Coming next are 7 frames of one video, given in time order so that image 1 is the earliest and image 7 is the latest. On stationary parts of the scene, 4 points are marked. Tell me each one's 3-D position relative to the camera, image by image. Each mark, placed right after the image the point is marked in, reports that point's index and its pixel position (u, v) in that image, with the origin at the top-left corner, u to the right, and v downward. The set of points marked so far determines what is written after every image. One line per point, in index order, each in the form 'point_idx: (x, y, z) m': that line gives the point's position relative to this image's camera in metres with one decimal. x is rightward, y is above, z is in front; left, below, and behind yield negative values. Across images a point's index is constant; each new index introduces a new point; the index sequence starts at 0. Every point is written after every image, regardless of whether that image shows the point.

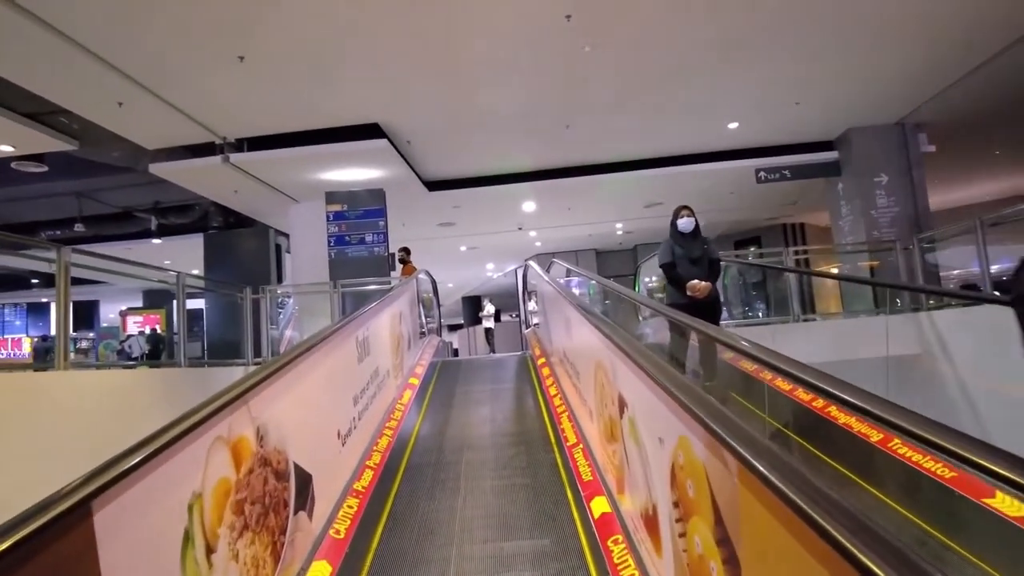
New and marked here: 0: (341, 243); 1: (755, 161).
0: (-2.1, +0.6, +8.3) m
1: (+3.1, +1.6, +8.7) m
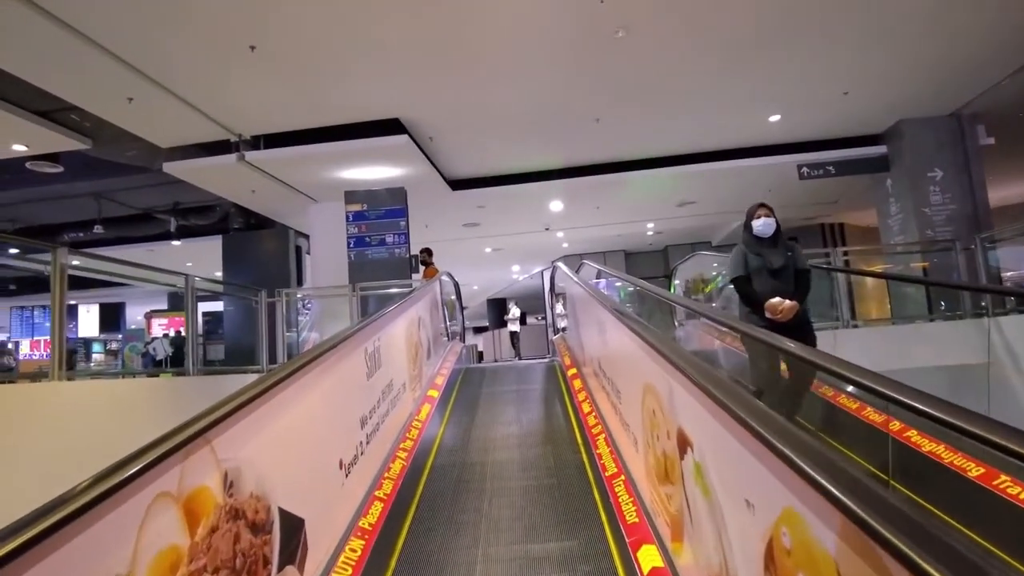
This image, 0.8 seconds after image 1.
0: (-1.8, +0.5, +8.0) m
1: (+3.4, +1.6, +8.2) m
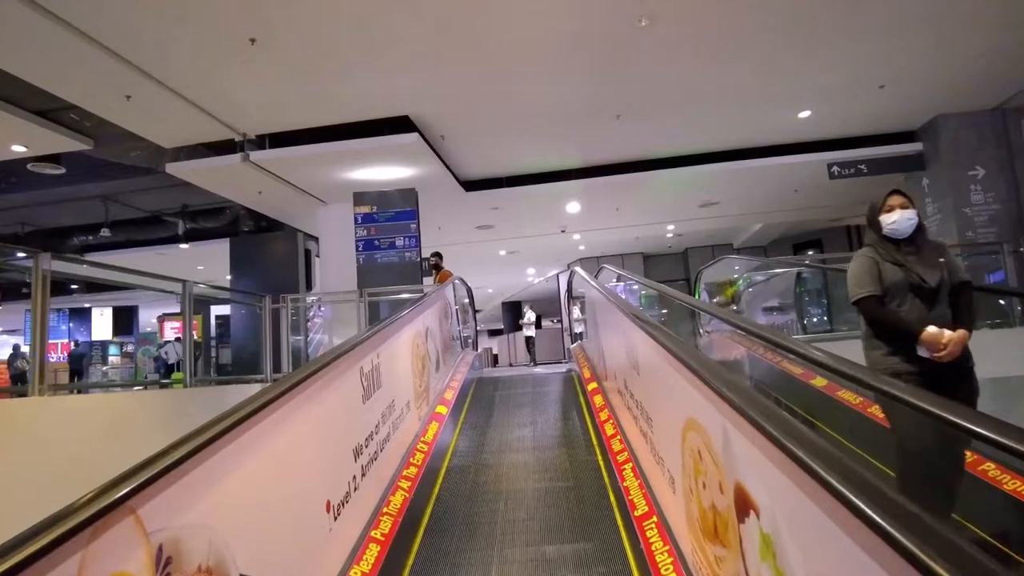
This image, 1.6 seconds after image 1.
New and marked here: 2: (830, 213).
0: (-1.6, +0.5, +7.7) m
1: (+3.6, +1.5, +7.8) m
2: (+5.6, +1.3, +11.8) m
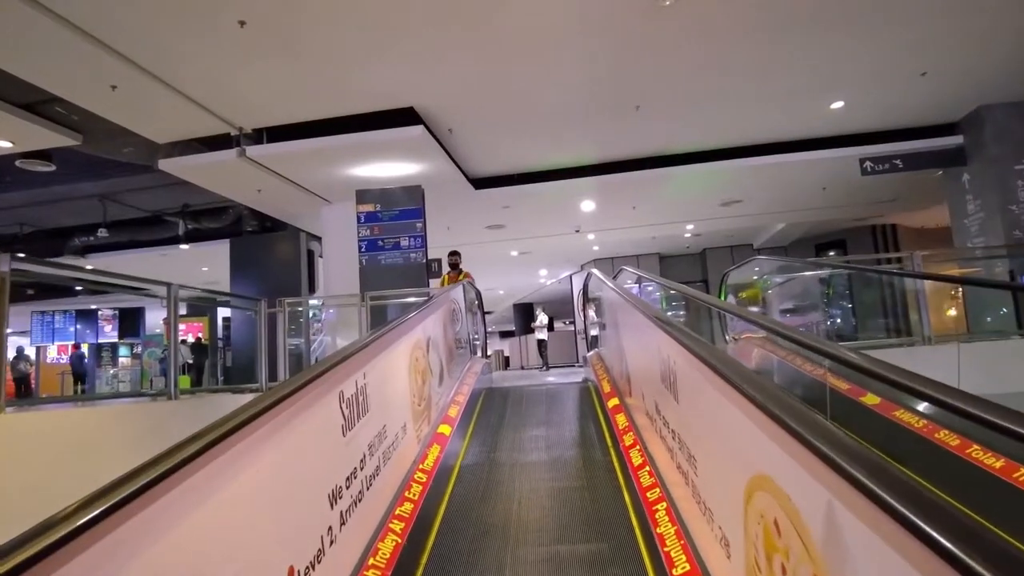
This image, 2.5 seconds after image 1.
0: (-1.5, +0.4, +7.4) m
1: (+3.8, +1.5, +7.3) m
2: (+5.8, +1.3, +11.3) m
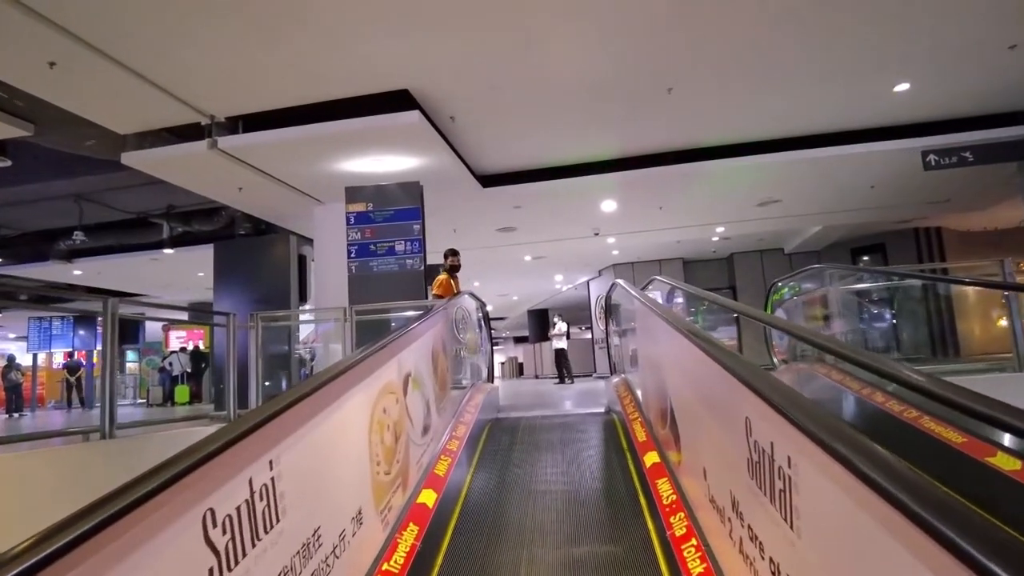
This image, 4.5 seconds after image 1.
0: (-1.4, +0.3, +6.5) m
1: (+3.9, +1.4, +6.4) m
2: (+6.0, +1.1, +10.4) m
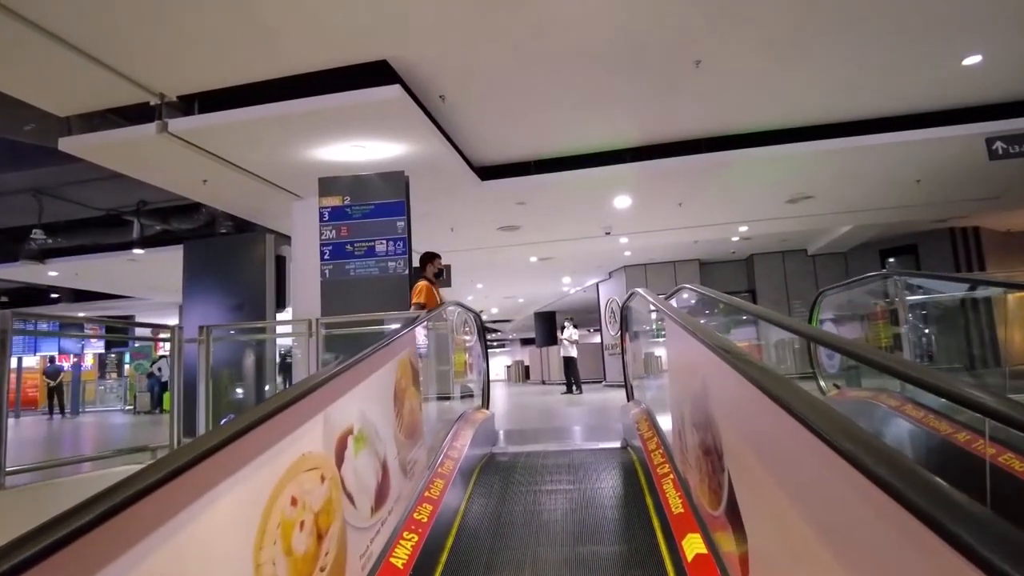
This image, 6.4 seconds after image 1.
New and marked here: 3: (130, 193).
0: (-1.4, +0.3, +5.8) m
1: (+3.9, +1.3, +5.6) m
2: (+6.0, +1.1, +9.5) m
3: (-4.4, +1.1, +7.8) m
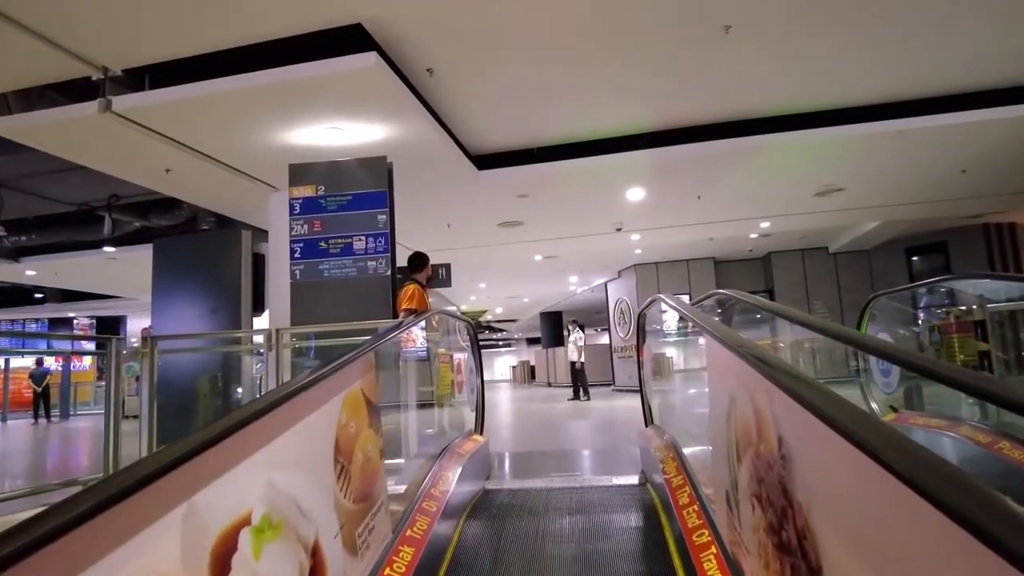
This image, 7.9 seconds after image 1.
0: (-1.4, +0.3, +5.1) m
1: (+3.9, +1.3, +4.9) m
2: (+6.1, +1.0, +8.8) m
3: (-4.4, +1.1, +7.2) m
